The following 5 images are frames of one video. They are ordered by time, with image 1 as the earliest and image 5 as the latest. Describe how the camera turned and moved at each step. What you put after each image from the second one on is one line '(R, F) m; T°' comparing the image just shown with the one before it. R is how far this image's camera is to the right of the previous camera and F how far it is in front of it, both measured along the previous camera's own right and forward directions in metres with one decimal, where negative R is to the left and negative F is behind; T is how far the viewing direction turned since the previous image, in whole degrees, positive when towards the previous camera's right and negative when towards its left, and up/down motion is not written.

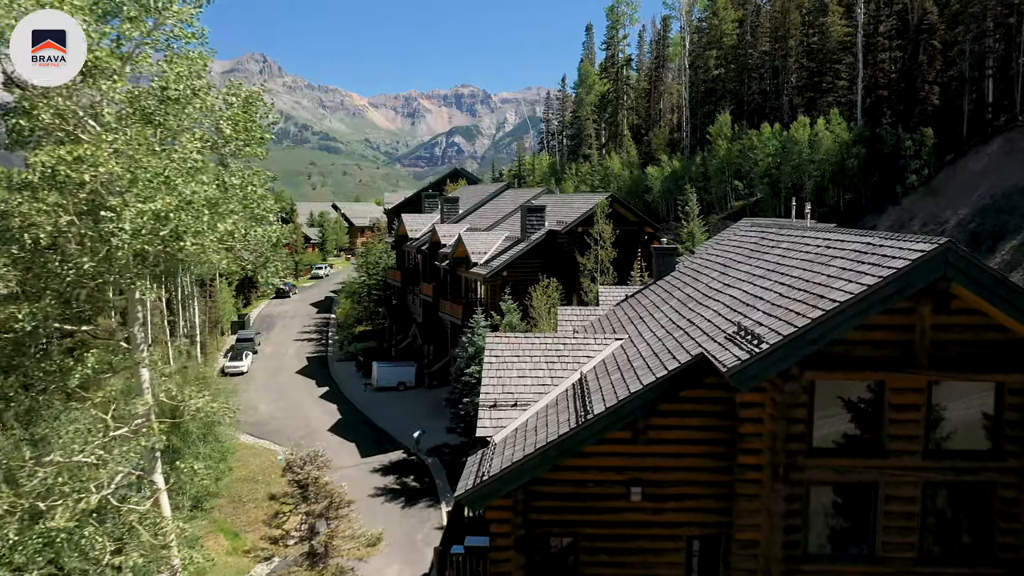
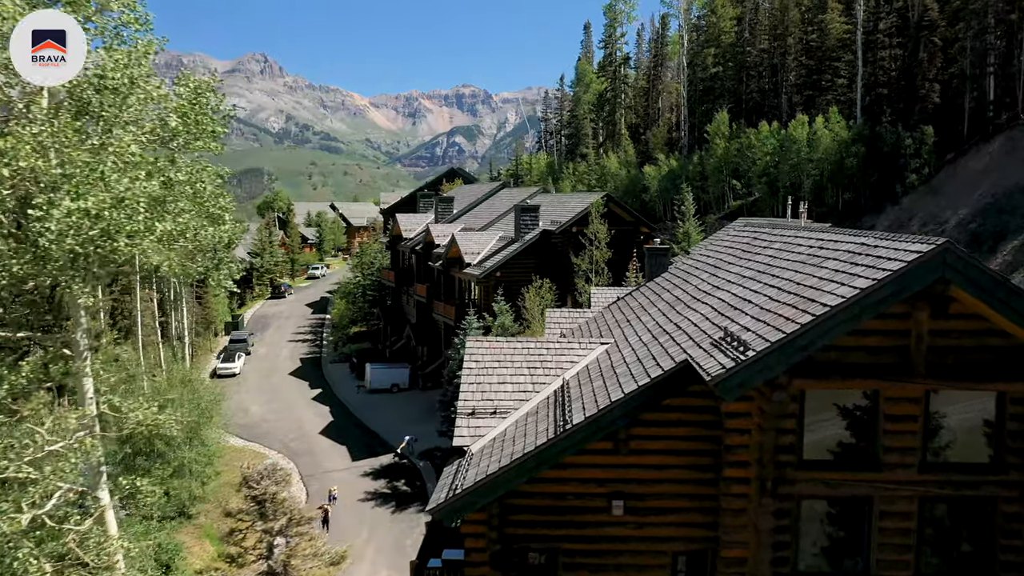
(+0.4, +0.5) m; 0°
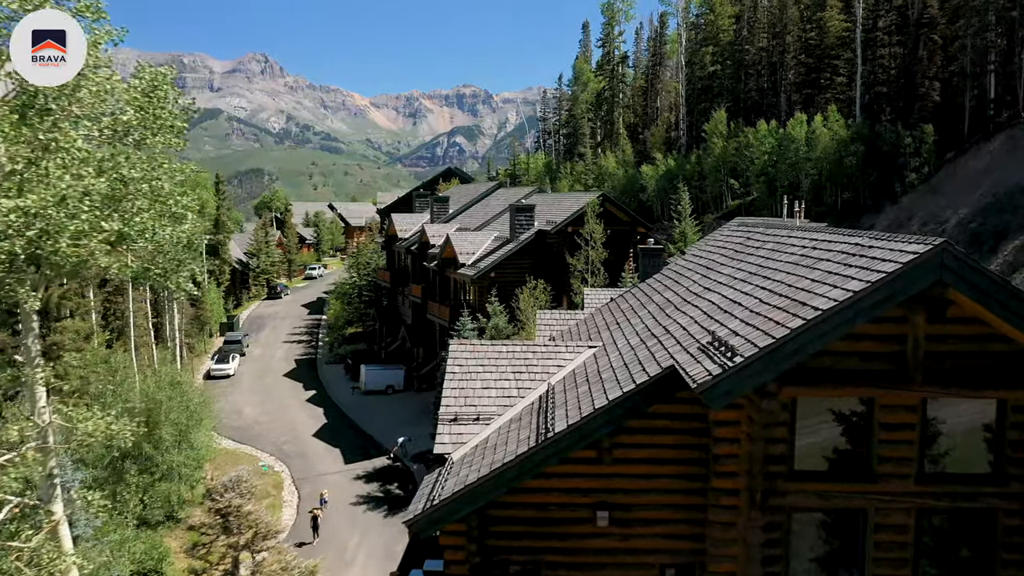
(+0.3, +0.3) m; 0°
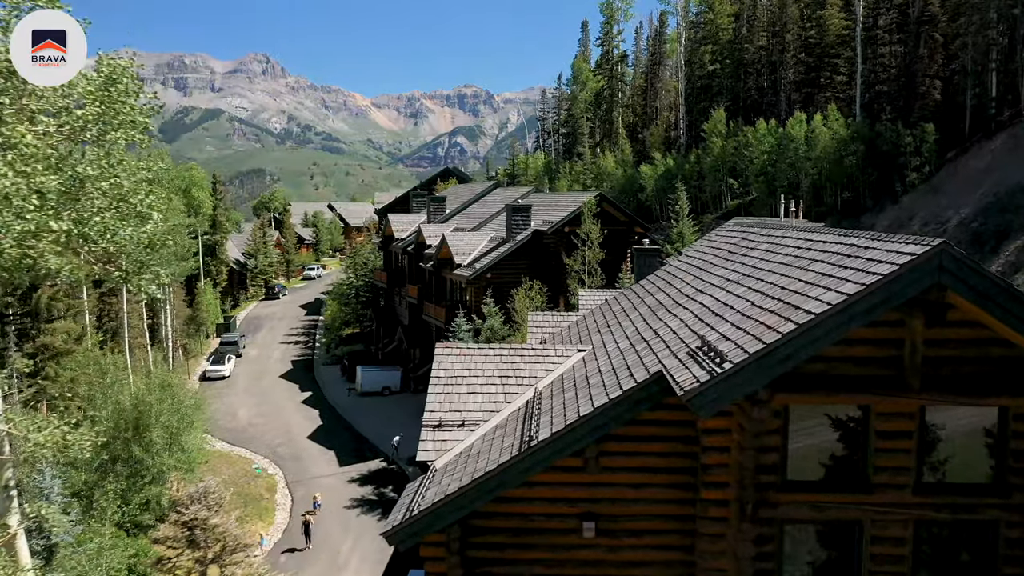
(+0.2, +0.3) m; 0°
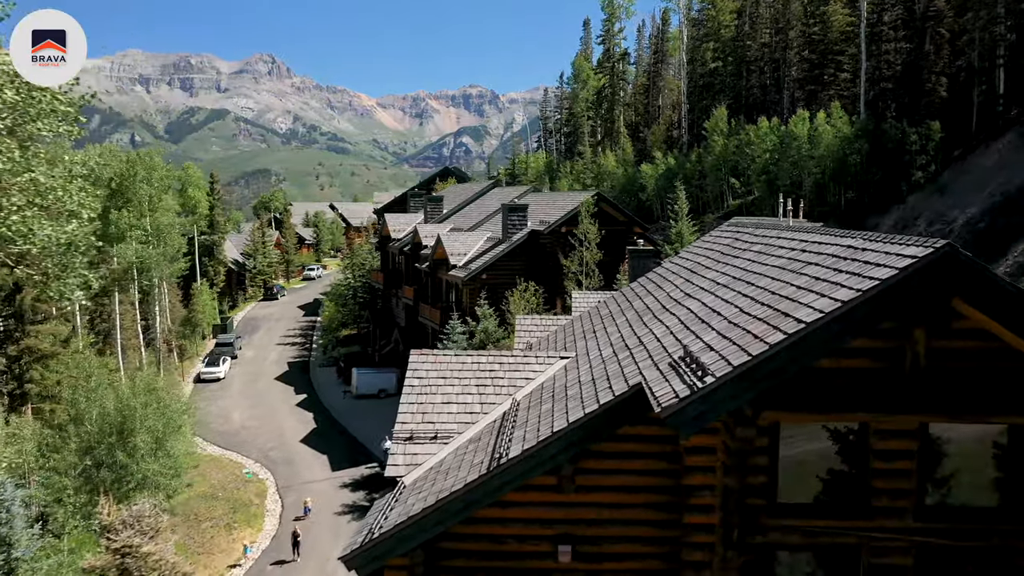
(+0.4, +0.6) m; 0°
